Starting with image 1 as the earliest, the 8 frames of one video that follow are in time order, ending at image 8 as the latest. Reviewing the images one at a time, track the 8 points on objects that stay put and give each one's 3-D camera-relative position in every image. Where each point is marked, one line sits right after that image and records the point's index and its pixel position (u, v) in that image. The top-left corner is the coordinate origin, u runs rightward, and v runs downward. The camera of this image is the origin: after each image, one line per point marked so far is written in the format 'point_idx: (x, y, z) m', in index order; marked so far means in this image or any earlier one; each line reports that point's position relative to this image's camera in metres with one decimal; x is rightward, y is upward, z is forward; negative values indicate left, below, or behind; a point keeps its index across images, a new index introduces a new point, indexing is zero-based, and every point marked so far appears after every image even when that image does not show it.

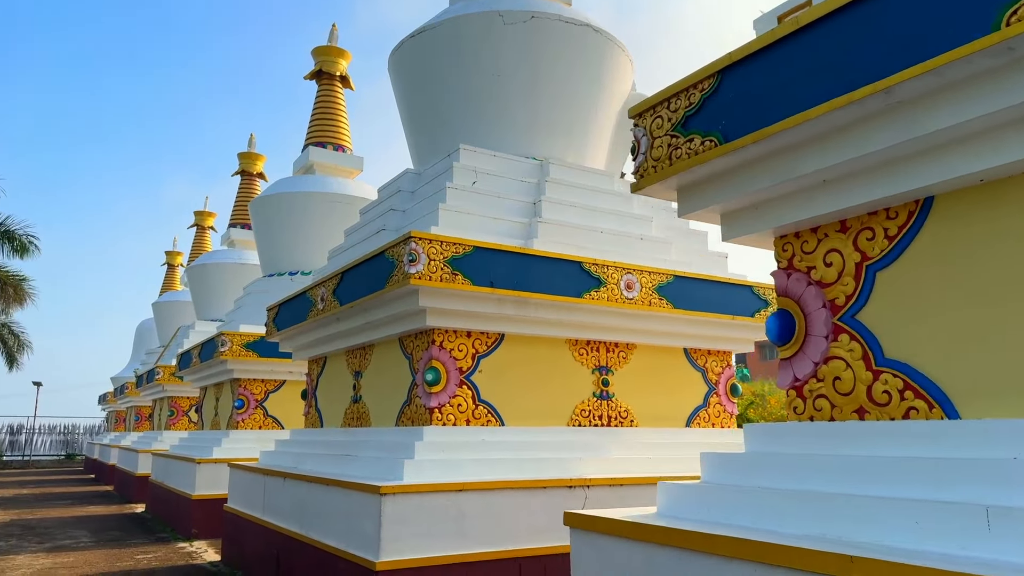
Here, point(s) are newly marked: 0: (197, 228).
0: (-6.6, +1.2, +15.7) m
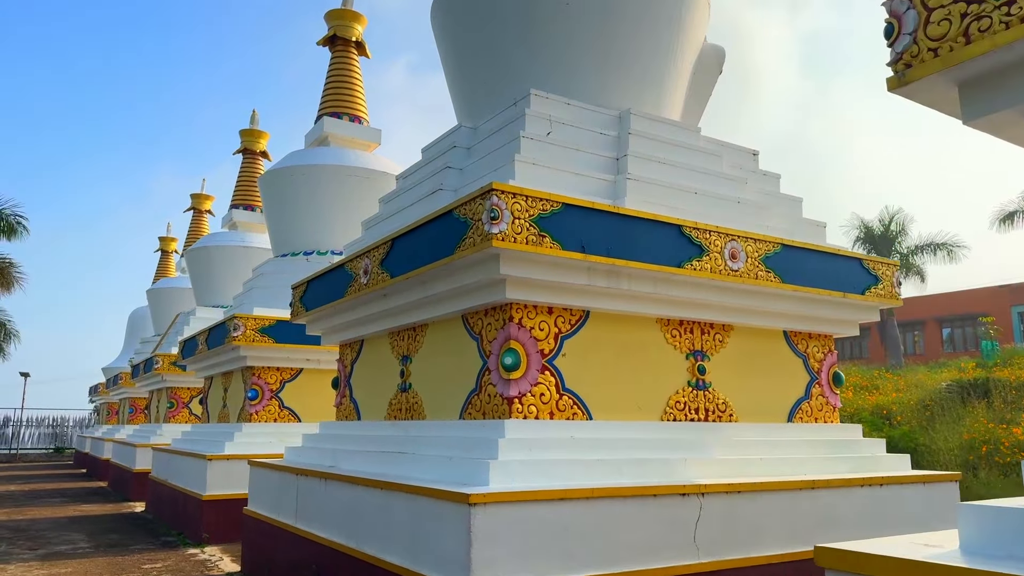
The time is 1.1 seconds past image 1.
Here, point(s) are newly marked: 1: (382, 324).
0: (-6.3, +1.5, +15.0) m
1: (-0.7, -0.2, +4.1) m
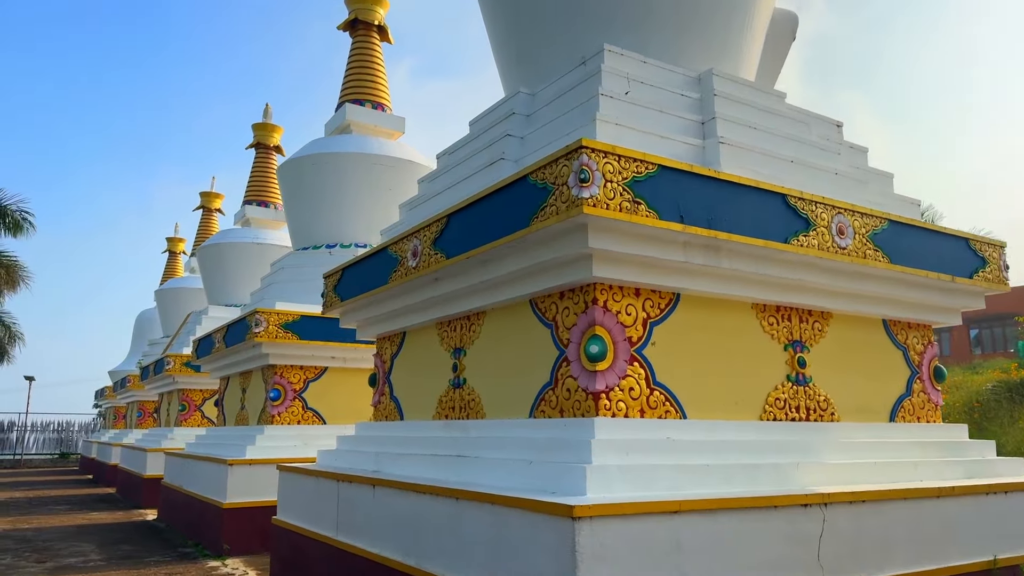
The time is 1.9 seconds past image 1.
0: (-6.0, +1.5, +14.6) m
1: (-0.4, -0.1, +3.7) m
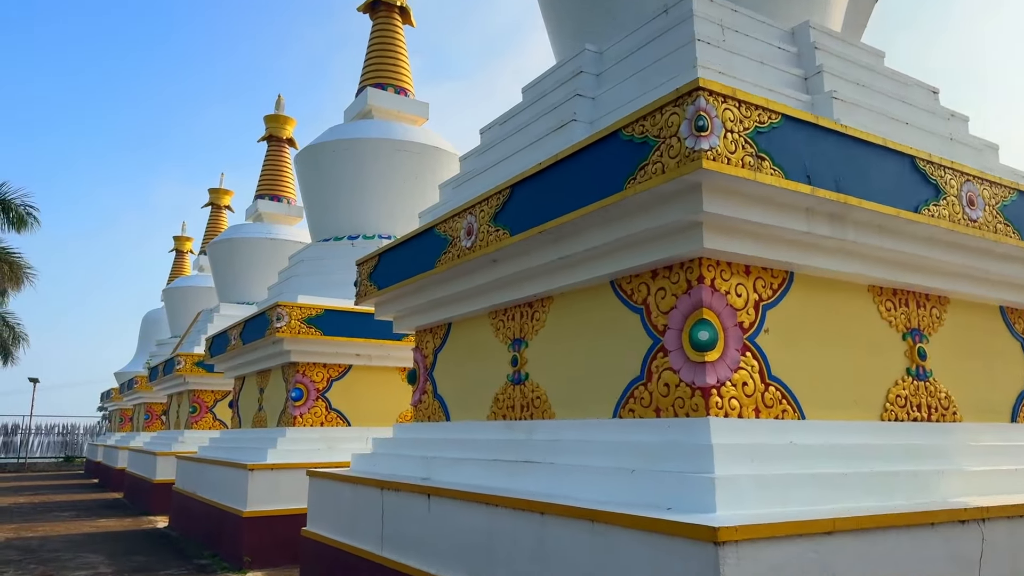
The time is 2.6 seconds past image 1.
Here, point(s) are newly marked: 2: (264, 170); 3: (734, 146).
0: (-5.6, +1.5, +14.2) m
1: (-0.1, -0.1, +3.3) m
2: (-3.6, +1.7, +10.9) m
3: (+0.6, +0.4, +2.1) m
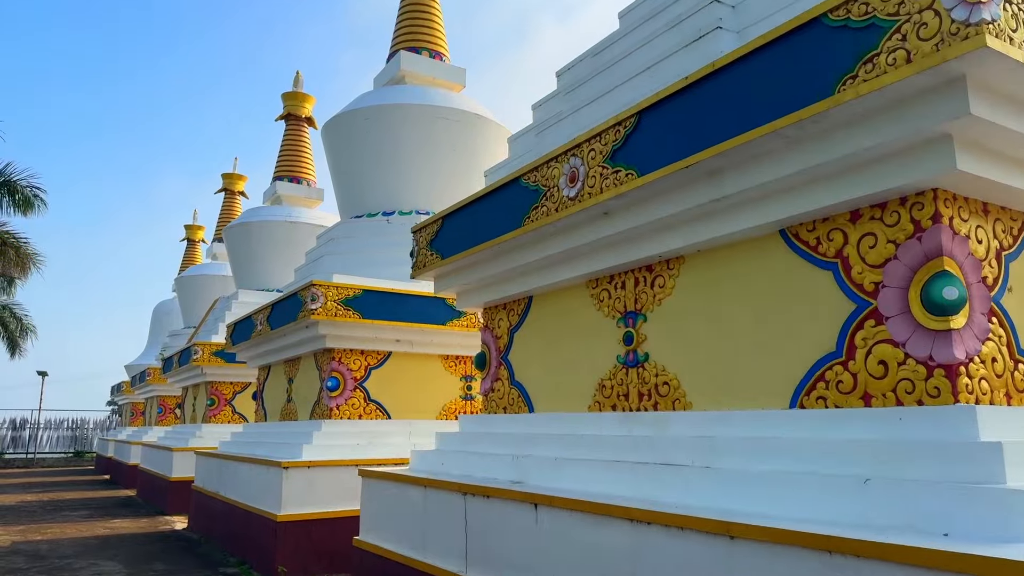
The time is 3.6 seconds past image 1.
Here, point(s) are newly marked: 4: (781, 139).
0: (-5.2, +1.7, +13.7) m
1: (+0.3, +0.1, +2.7) m
2: (-3.1, +1.9, +10.3) m
3: (+1.0, +0.5, +1.5) m
4: (+0.7, +0.4, +1.8) m
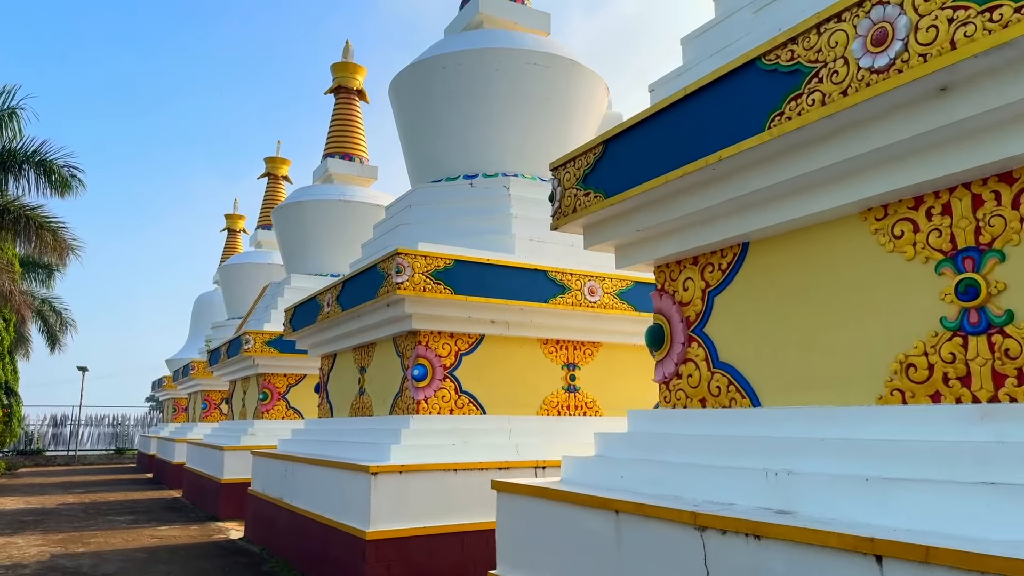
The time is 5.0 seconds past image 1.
0: (-4.2, +1.9, +13.0) m
1: (+0.8, +0.2, +1.8) m
2: (-2.3, +2.1, +9.6) m
3: (+1.5, +0.7, +0.6) m
4: (+1.2, +0.5, +0.9) m
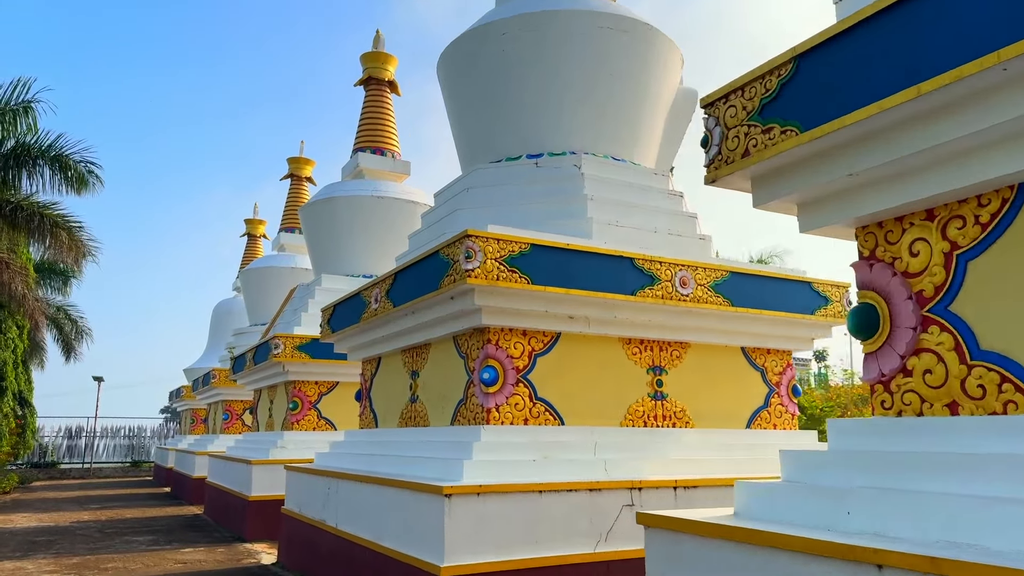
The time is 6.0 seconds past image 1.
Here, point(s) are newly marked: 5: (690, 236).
0: (-3.6, +1.8, +12.5) m
1: (+1.2, +0.3, +1.2) m
2: (-1.8, +2.0, +9.0) m
3: (+1.9, +0.8, -0.1) m
4: (+1.6, +0.6, +0.3) m
5: (+1.0, +0.3, +4.4) m
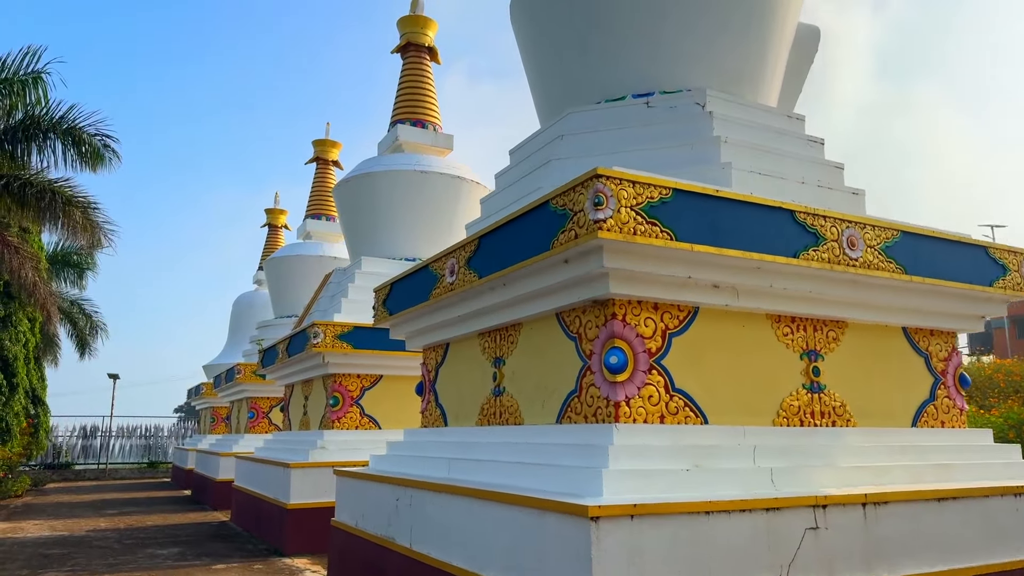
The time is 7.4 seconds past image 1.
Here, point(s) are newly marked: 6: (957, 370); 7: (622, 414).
0: (-3.0, +2.0, +11.7) m
1: (+1.7, +0.5, +0.4) m
2: (-1.2, +2.2, +8.2) m
3: (+2.3, +0.9, -0.9) m
4: (+2.0, +0.8, -0.5) m
5: (+1.5, +0.5, +3.6) m
6: (+2.2, -0.4, +3.7) m
7: (+0.4, -0.5, +2.8) m
